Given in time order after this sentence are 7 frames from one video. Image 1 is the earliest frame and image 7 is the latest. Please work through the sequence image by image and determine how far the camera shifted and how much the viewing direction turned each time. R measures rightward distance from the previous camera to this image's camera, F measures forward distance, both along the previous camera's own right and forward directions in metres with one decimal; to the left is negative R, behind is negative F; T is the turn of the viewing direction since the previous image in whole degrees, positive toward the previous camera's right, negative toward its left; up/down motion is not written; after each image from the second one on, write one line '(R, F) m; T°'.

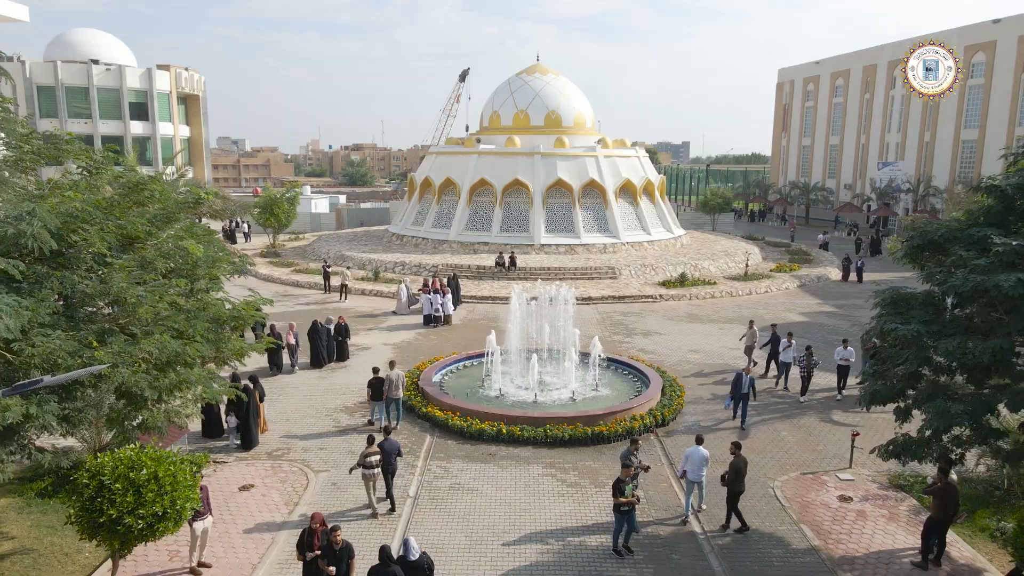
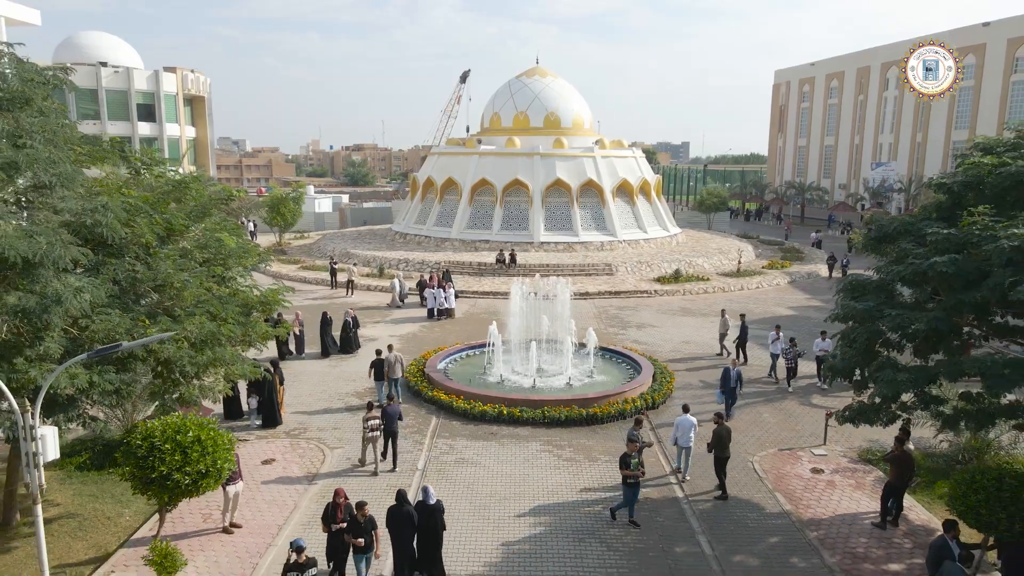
(0.0, -0.9) m; 0°
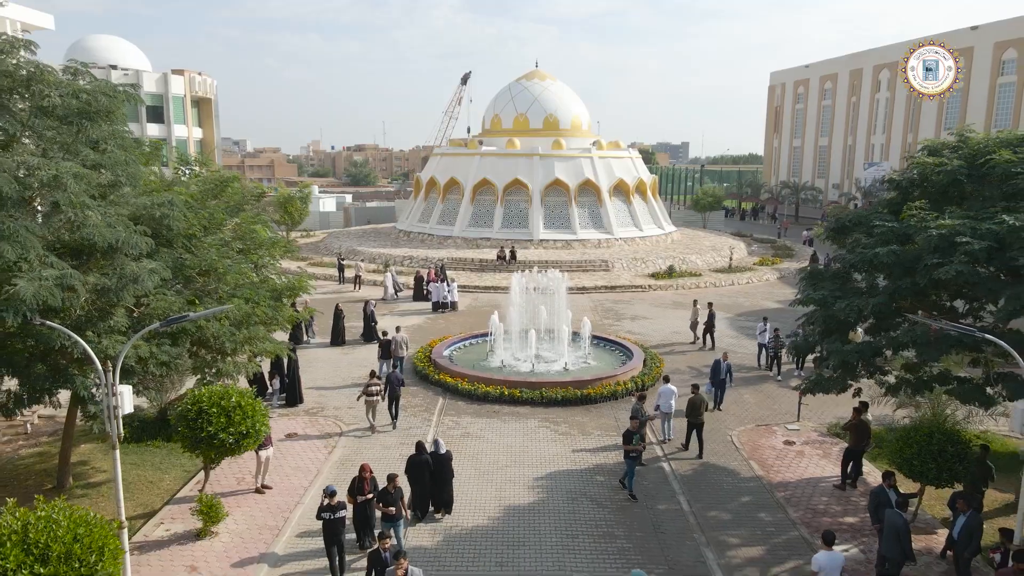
(0.0, -1.1) m; 0°
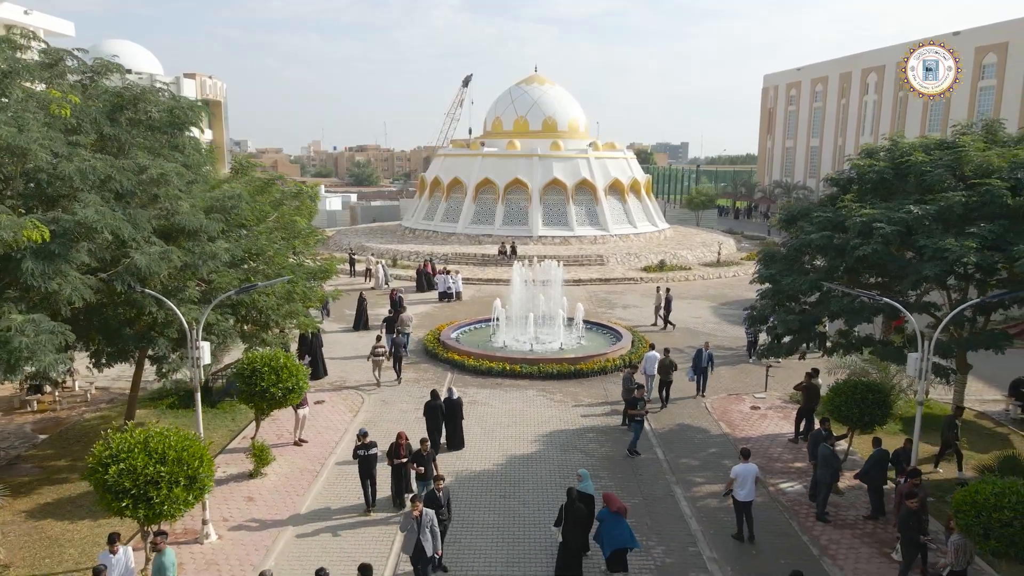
(0.0, -1.7) m; 0°
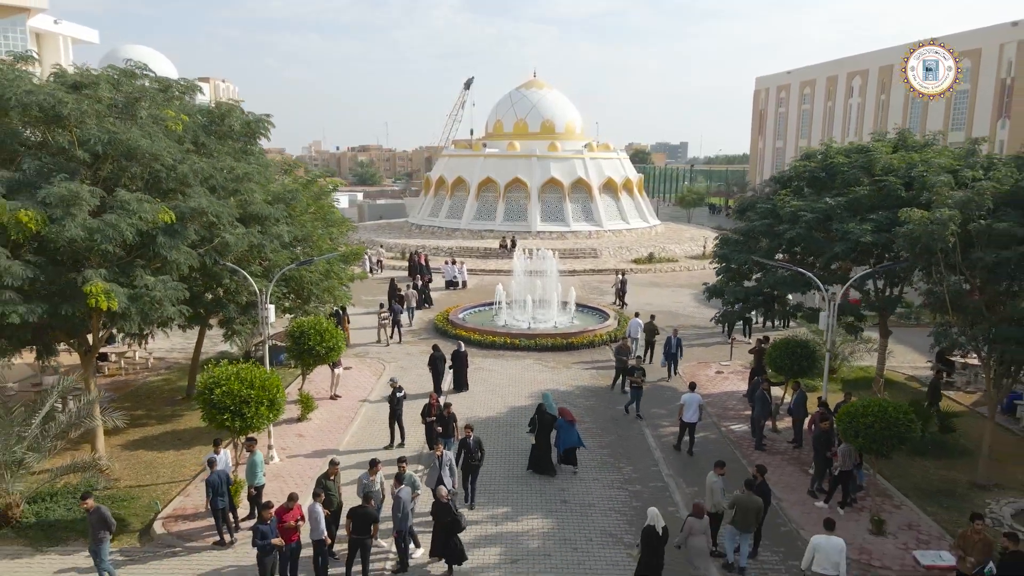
(0.0, -2.3) m; 0°
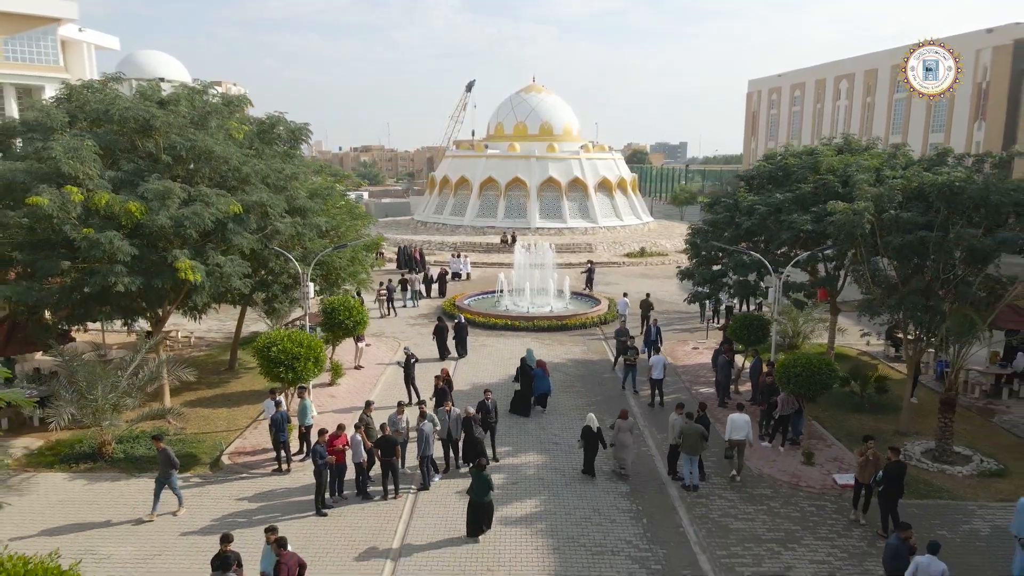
(0.0, -2.1) m; 0°
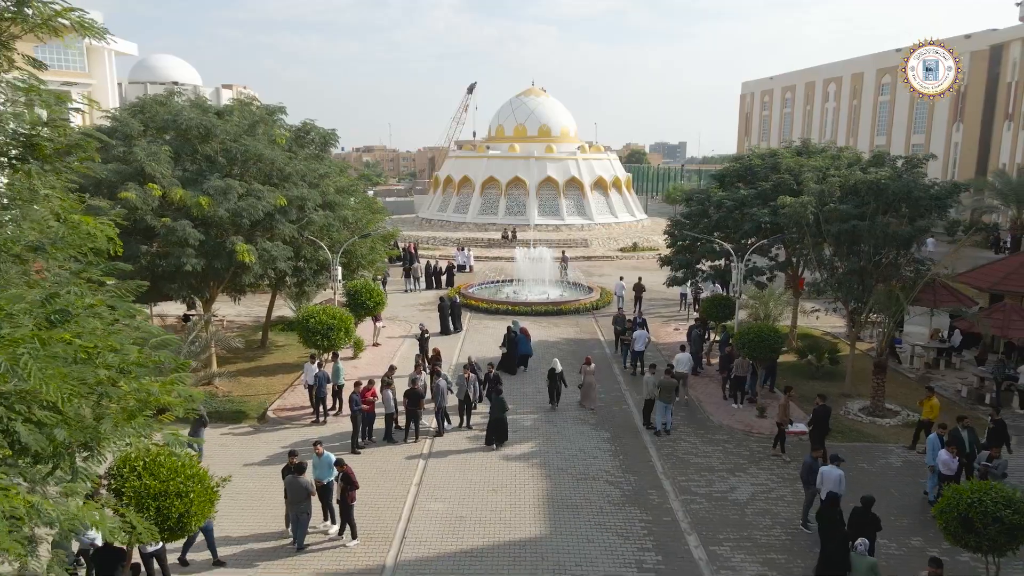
(0.0, -2.1) m; 0°
